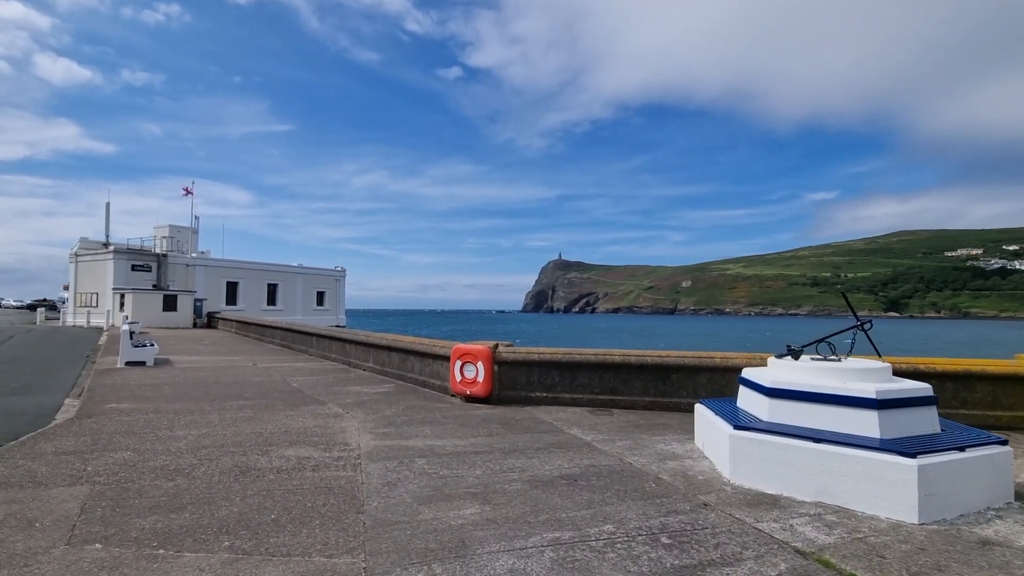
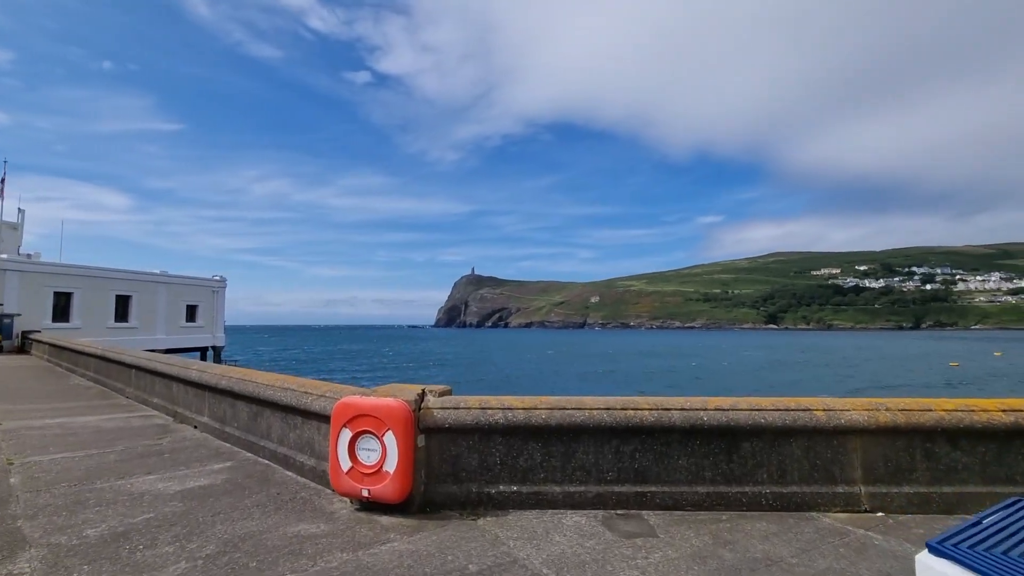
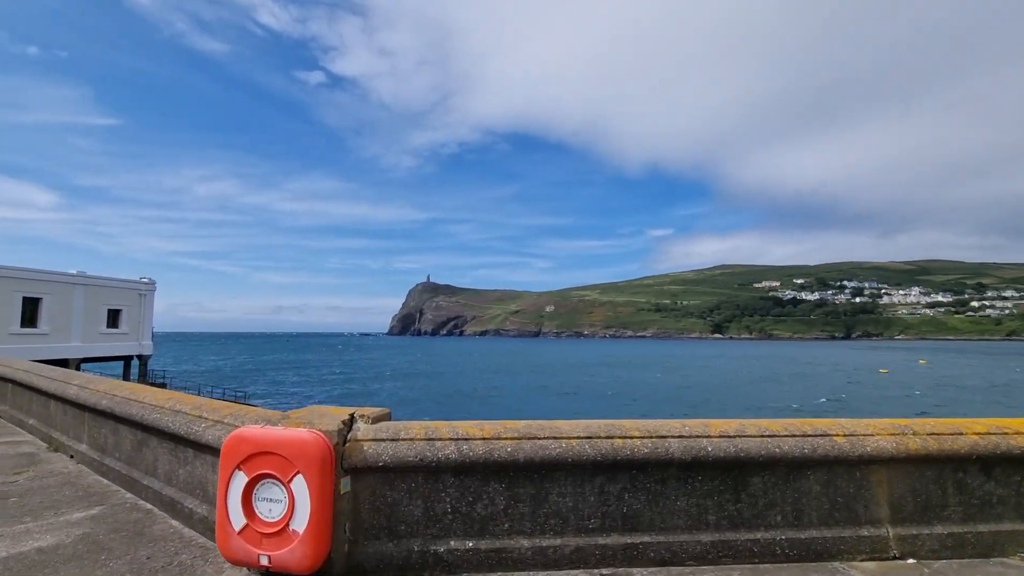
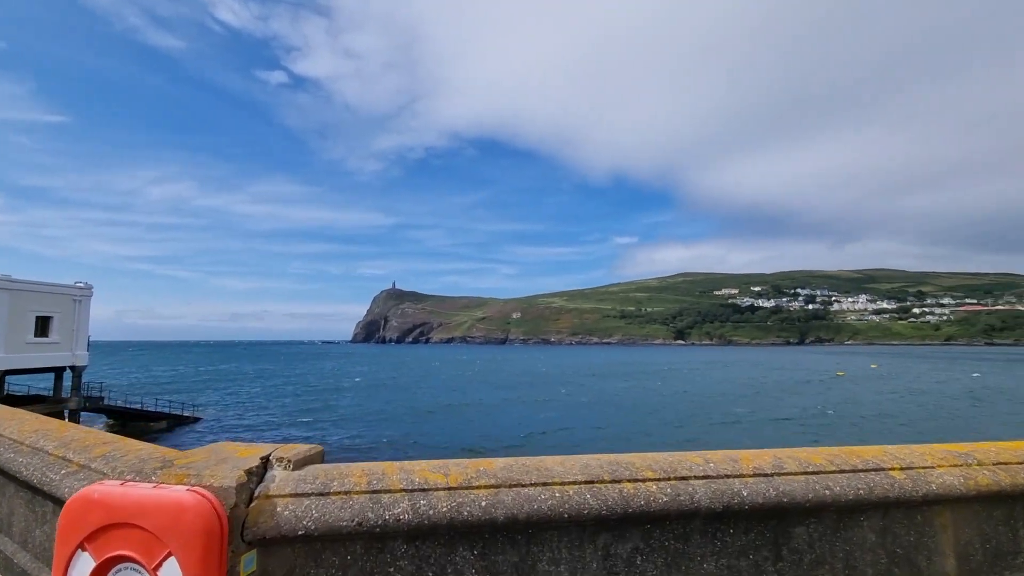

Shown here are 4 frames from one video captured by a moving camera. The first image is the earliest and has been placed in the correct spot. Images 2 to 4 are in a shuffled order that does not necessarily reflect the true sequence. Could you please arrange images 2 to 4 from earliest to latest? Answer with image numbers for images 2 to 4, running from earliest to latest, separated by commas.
2, 3, 4
